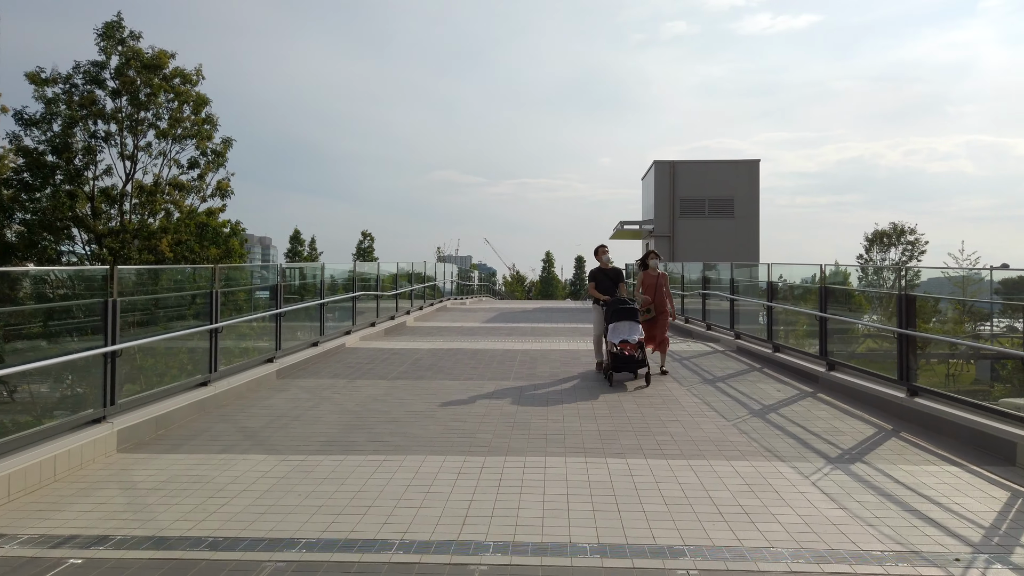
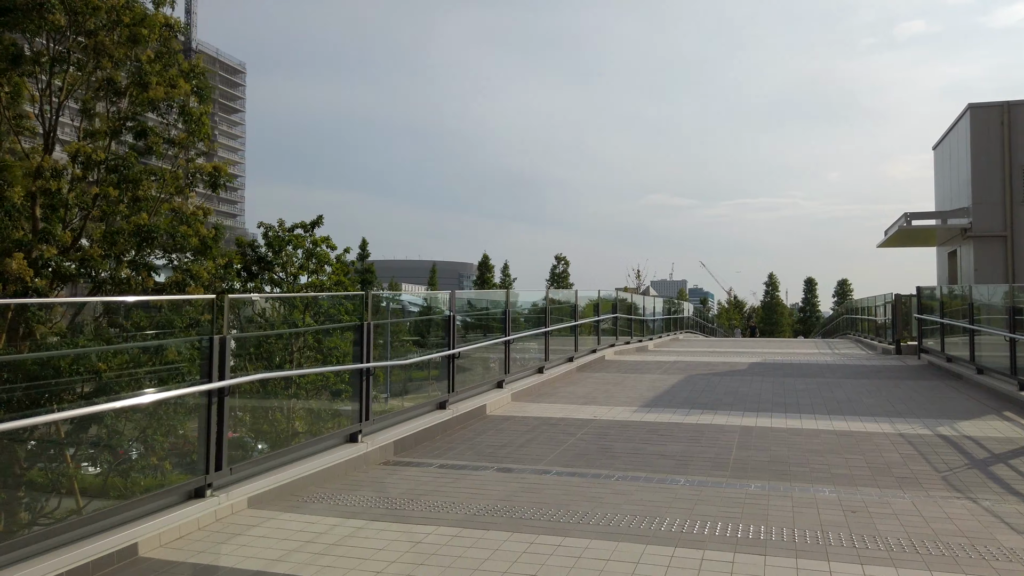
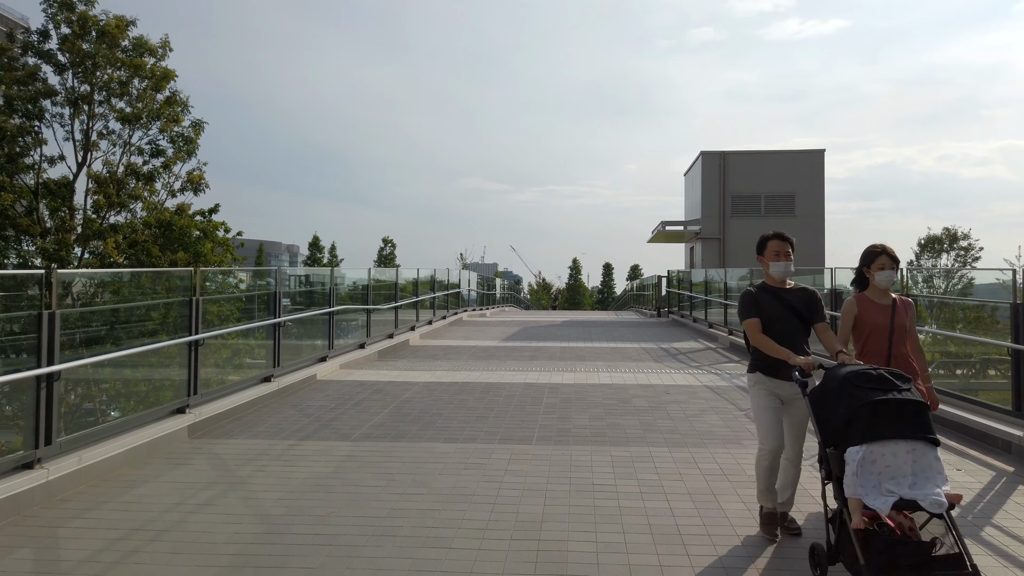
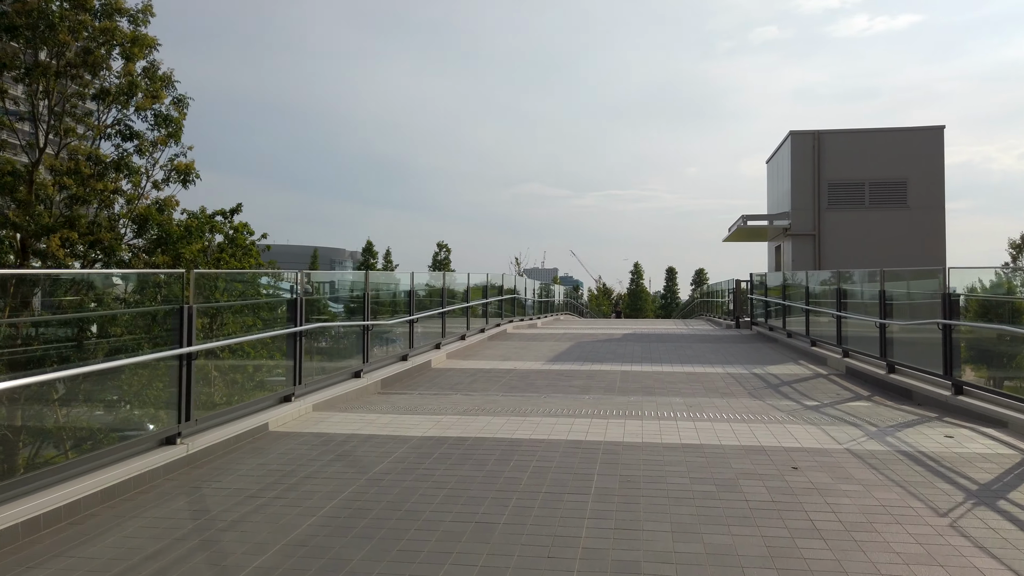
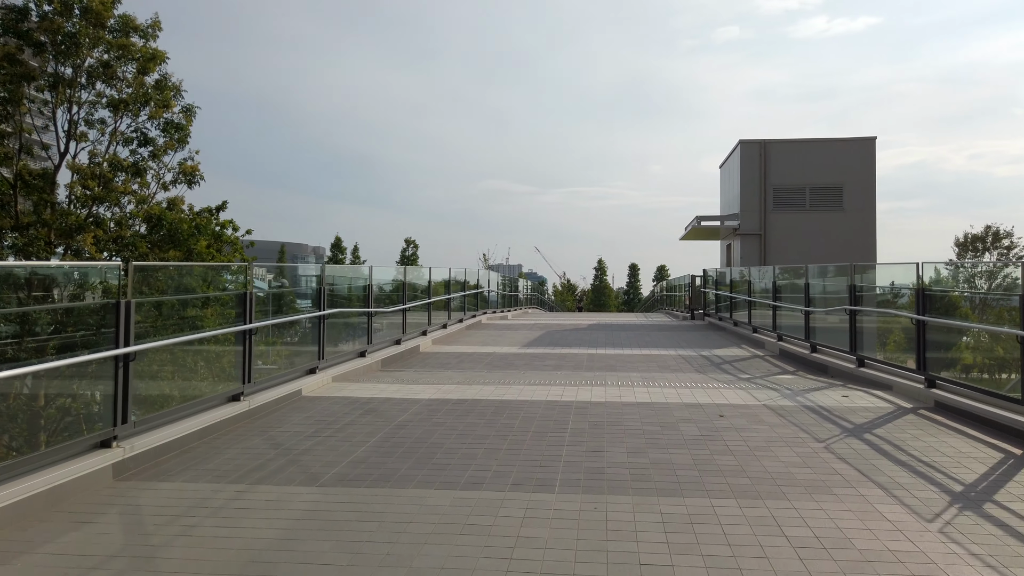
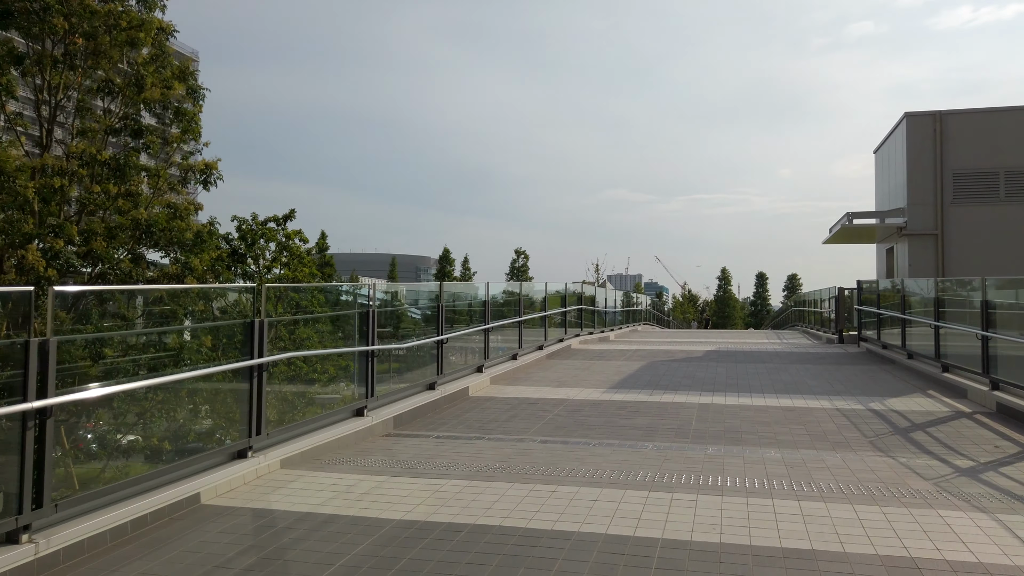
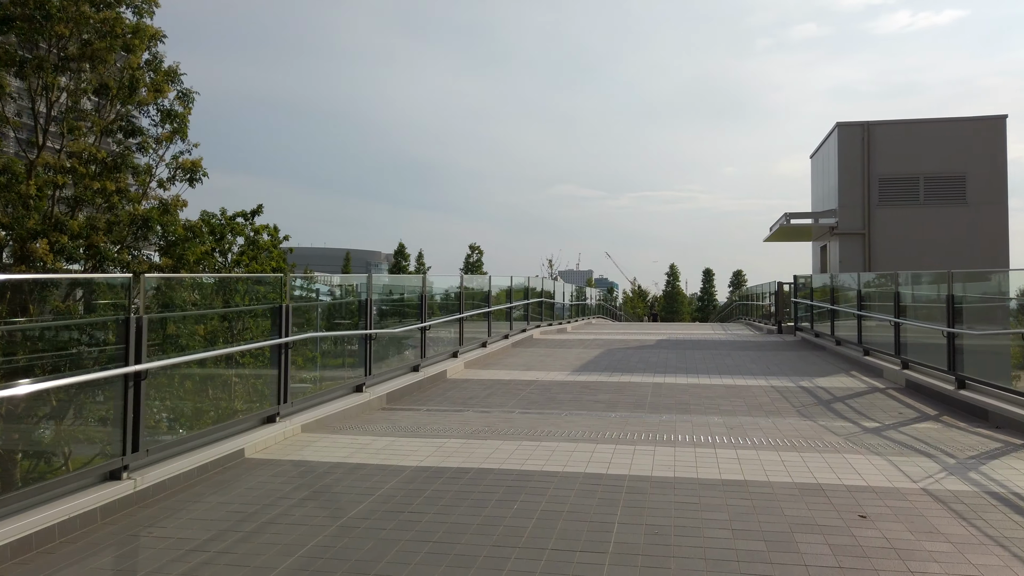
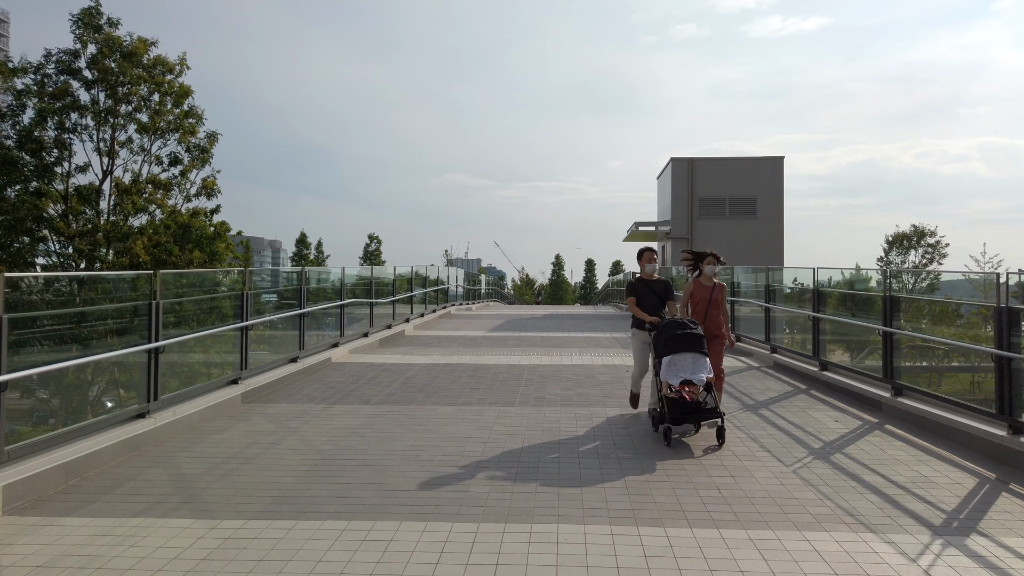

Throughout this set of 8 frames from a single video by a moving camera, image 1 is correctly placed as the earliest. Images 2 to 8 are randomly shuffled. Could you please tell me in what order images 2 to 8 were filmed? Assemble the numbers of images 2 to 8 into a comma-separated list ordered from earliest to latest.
8, 3, 5, 4, 7, 6, 2
